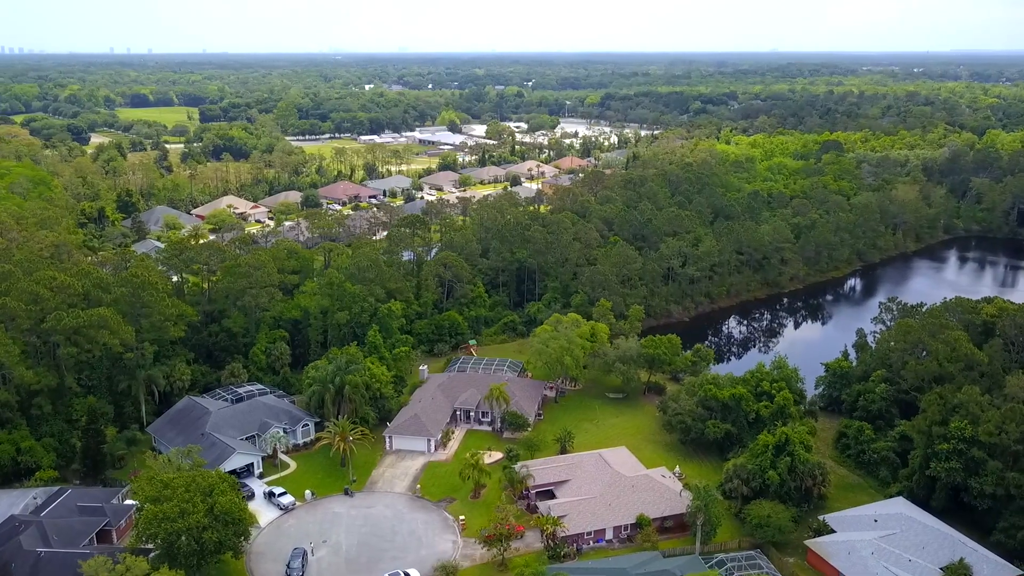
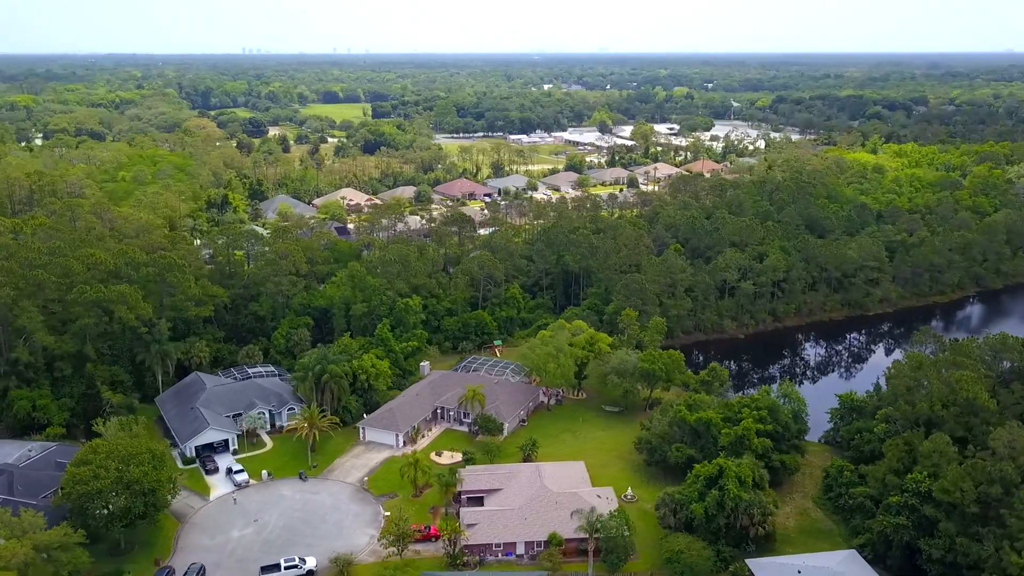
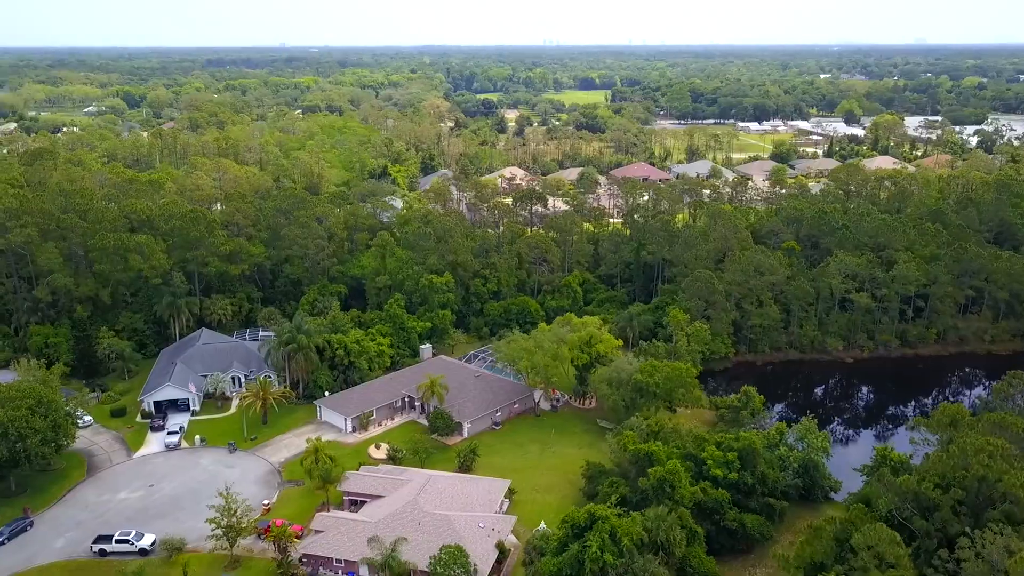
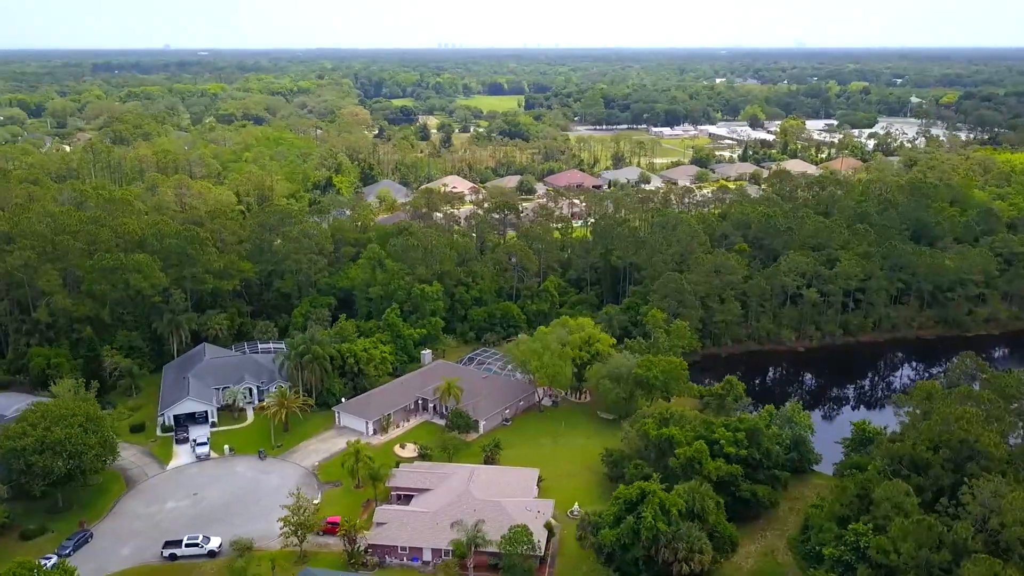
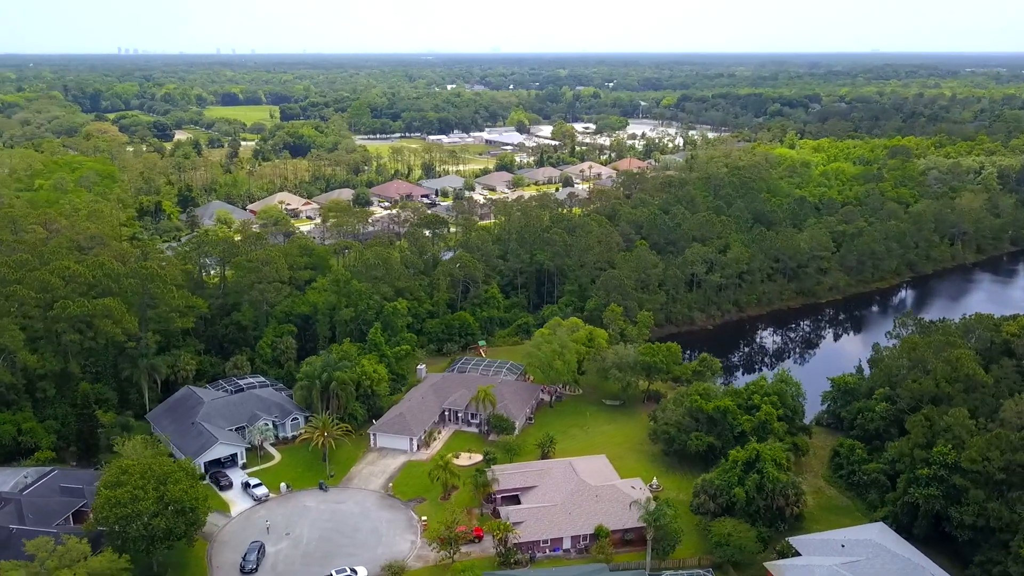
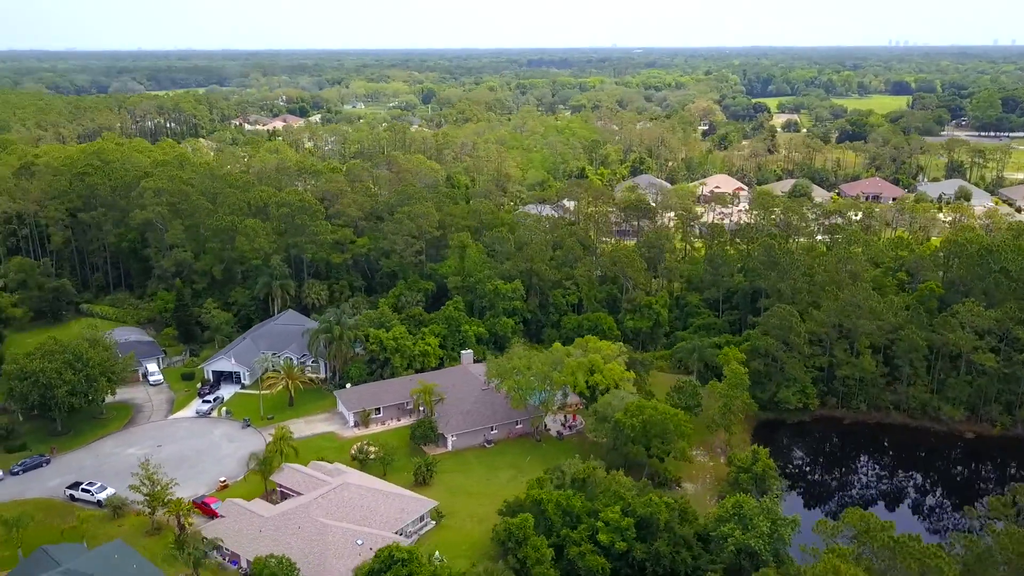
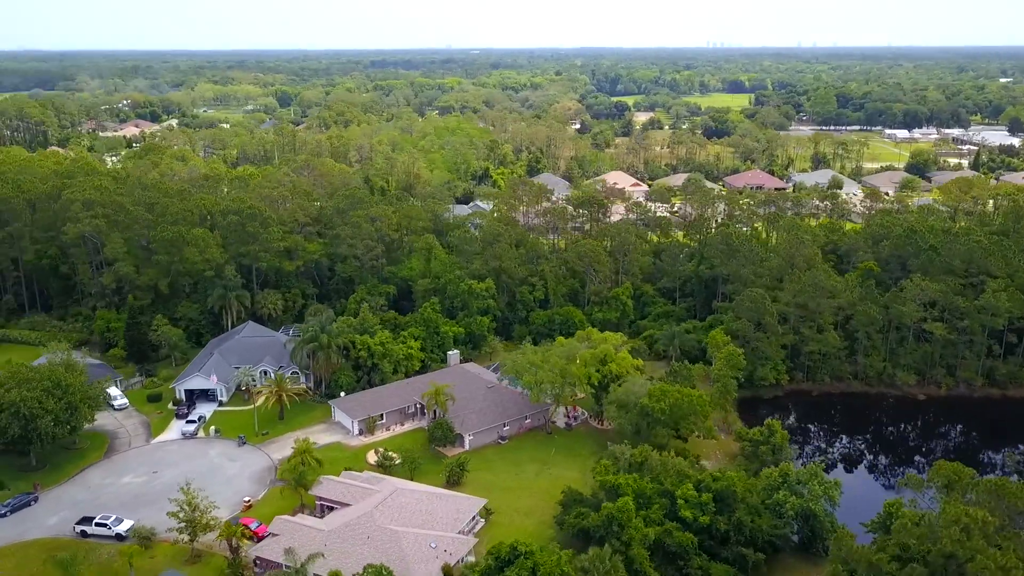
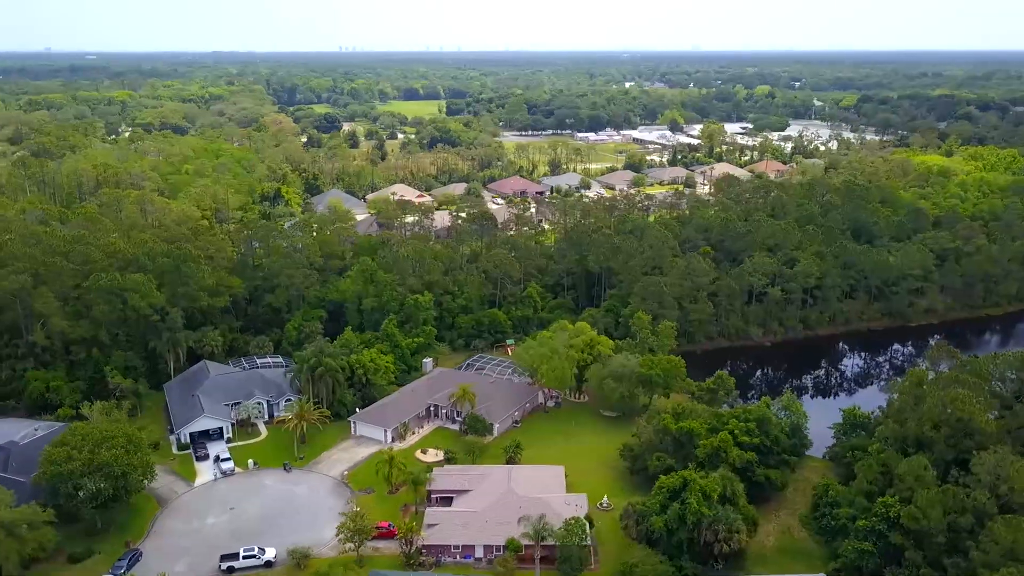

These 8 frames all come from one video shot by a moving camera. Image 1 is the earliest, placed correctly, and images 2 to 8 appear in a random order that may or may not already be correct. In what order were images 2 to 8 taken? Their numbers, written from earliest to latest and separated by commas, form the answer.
5, 2, 8, 4, 3, 7, 6
